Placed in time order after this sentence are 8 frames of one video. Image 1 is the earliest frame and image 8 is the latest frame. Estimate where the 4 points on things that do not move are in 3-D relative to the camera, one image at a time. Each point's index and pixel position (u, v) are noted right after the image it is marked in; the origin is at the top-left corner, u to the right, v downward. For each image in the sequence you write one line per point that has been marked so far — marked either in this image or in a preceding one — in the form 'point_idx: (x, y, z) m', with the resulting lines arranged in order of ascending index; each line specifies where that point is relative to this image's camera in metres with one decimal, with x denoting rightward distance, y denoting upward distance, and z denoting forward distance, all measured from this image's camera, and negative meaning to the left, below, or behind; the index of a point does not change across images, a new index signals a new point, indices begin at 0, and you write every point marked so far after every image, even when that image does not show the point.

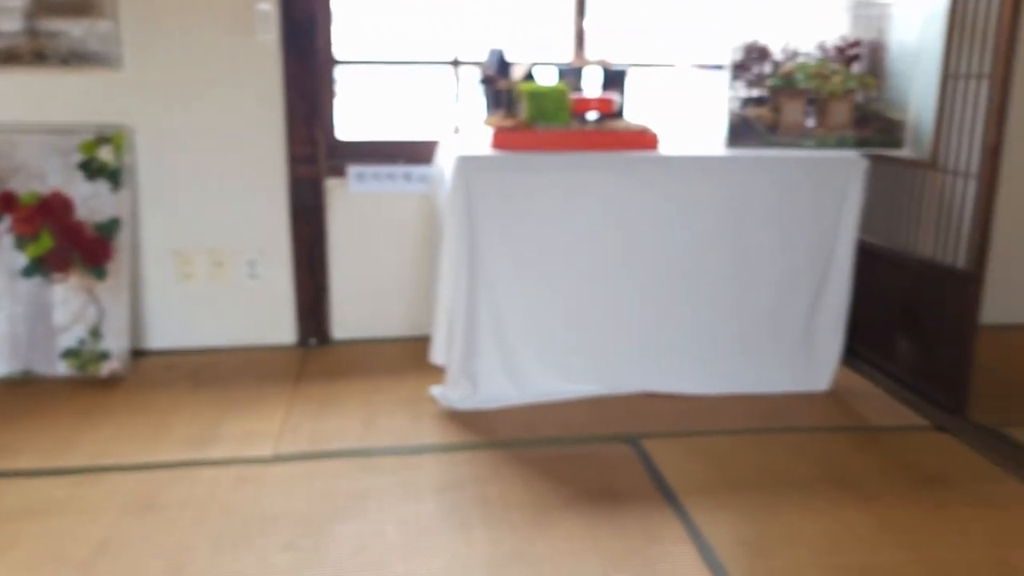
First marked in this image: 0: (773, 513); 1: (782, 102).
0: (+0.6, -0.5, +2.2) m
1: (+0.9, +0.6, +3.0) m
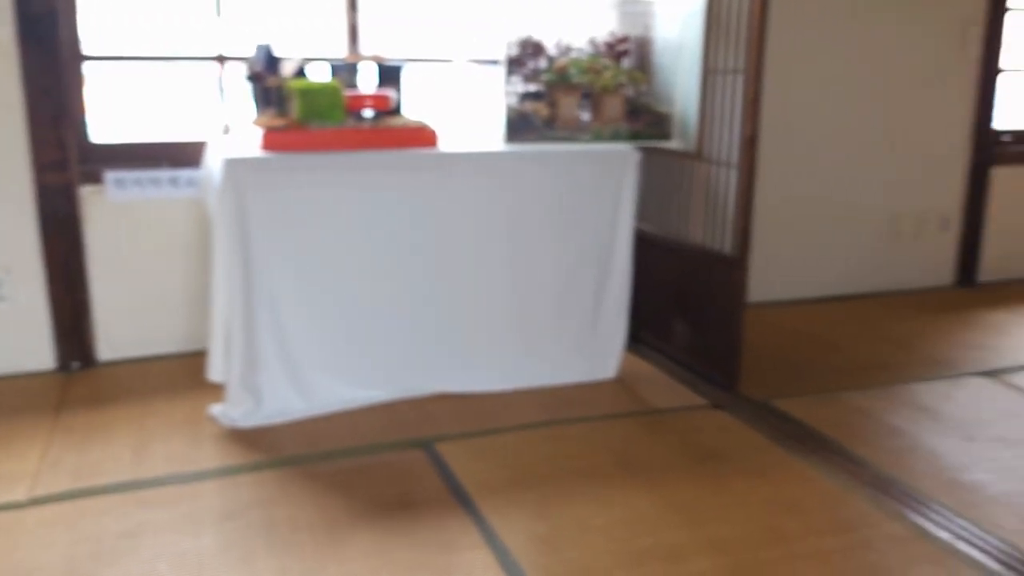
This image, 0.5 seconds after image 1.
0: (+0.1, -0.5, +2.2) m
1: (+0.1, +0.6, +3.0) m
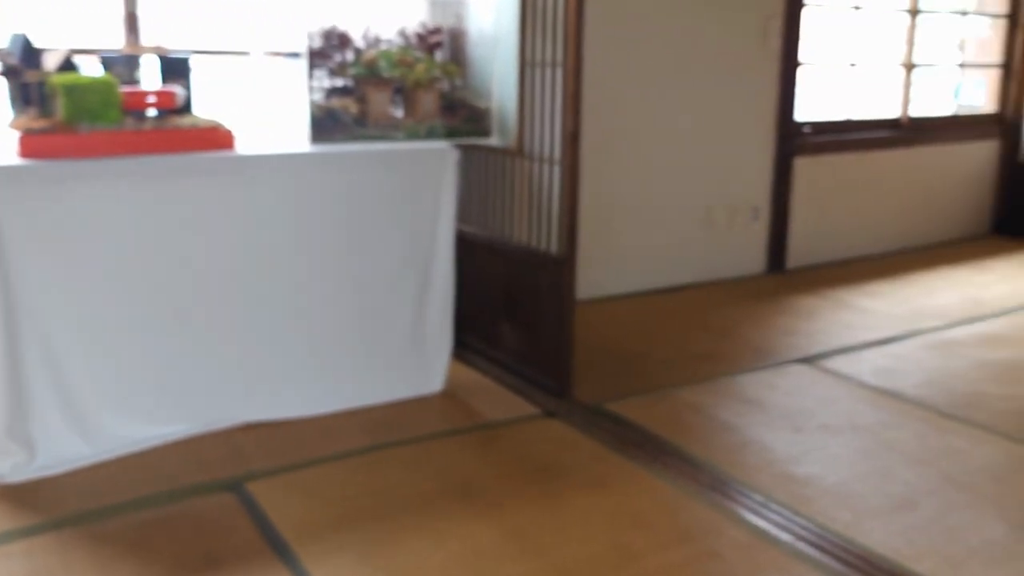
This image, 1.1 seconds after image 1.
0: (-0.3, -0.6, +2.0) m
1: (-0.4, +0.6, +2.8) m
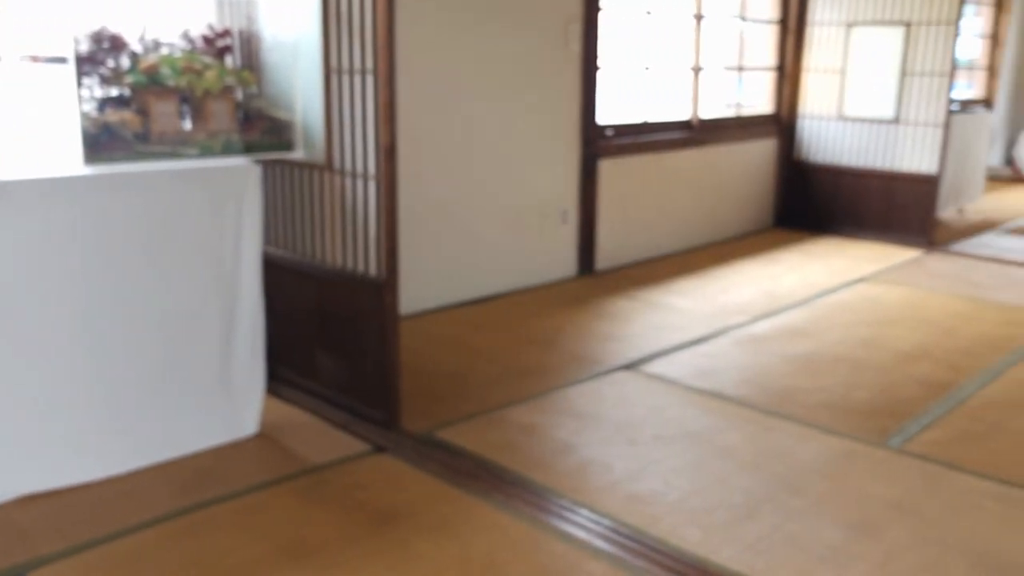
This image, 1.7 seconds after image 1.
0: (-0.6, -0.6, +1.7) m
1: (-1.0, +0.5, +2.4) m
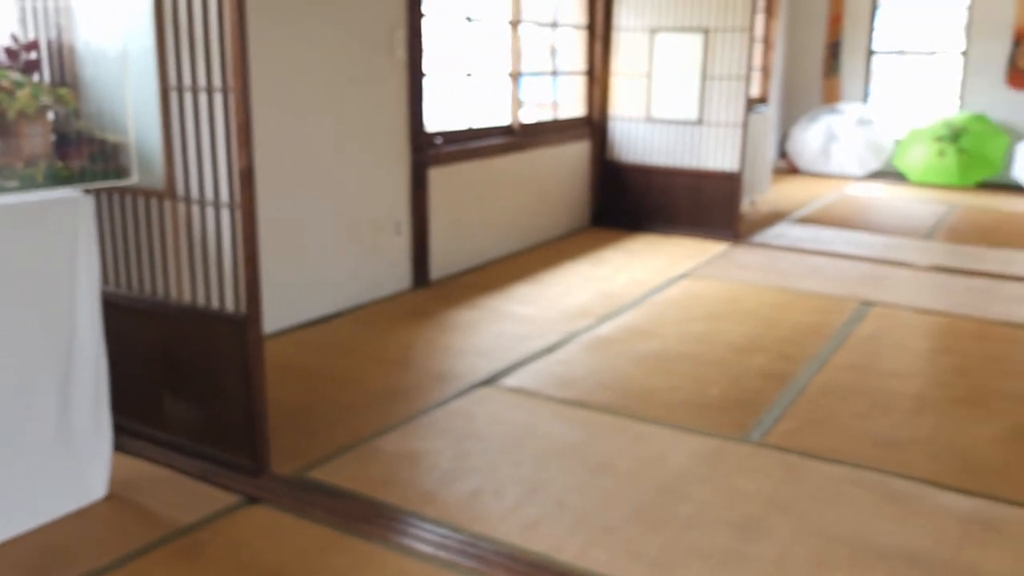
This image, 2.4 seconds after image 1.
0: (-0.7, -0.8, +1.5) m
1: (-1.3, +0.4, +2.1) m
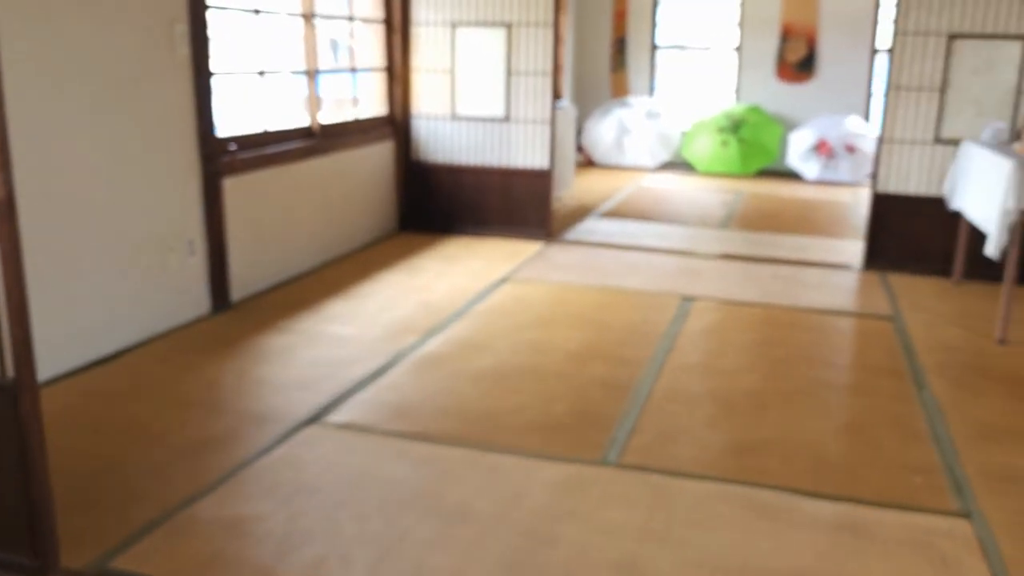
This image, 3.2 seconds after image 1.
0: (-0.8, -0.9, +1.1) m
1: (-1.6, +0.2, +1.5) m
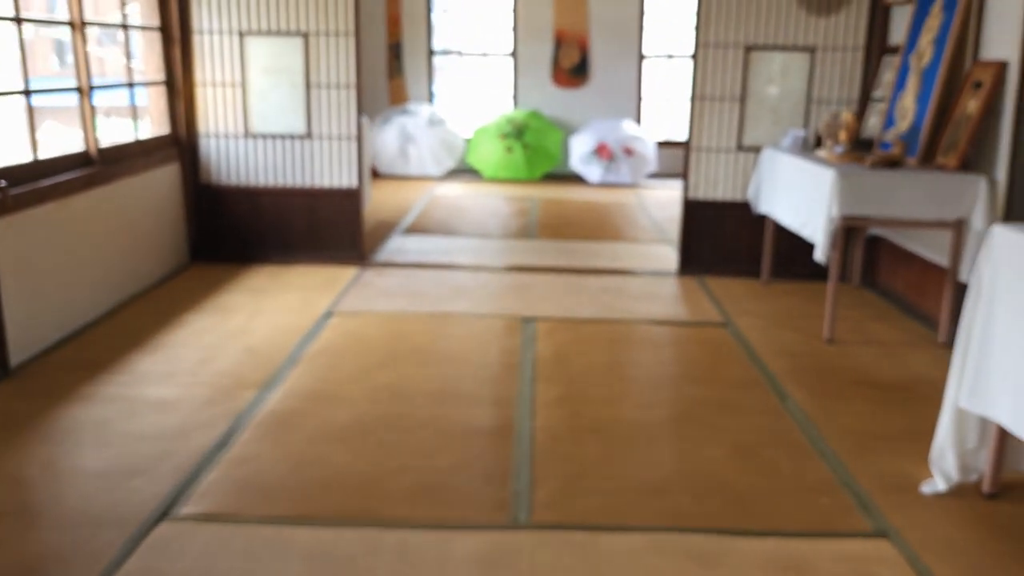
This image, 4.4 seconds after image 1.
0: (-0.5, -1.0, +0.6) m
1: (-1.5, 0.0, +0.8) m
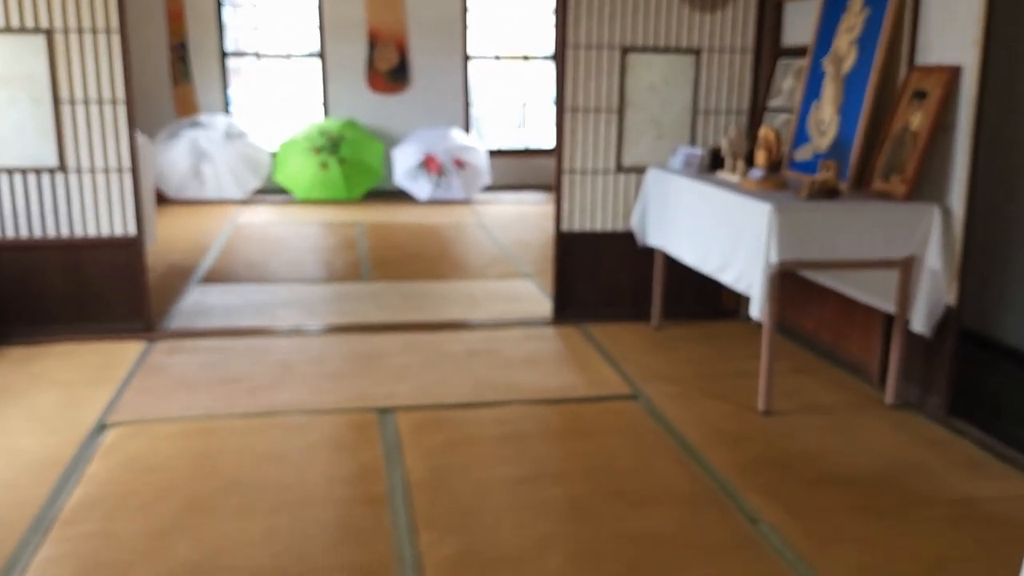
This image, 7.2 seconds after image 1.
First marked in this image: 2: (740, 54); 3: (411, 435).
0: (-0.2, -1.4, -0.5) m
1: (-1.2, -0.4, -0.5) m
2: (+1.1, +1.1, +4.4) m
3: (-0.4, -0.5, +3.1) m
